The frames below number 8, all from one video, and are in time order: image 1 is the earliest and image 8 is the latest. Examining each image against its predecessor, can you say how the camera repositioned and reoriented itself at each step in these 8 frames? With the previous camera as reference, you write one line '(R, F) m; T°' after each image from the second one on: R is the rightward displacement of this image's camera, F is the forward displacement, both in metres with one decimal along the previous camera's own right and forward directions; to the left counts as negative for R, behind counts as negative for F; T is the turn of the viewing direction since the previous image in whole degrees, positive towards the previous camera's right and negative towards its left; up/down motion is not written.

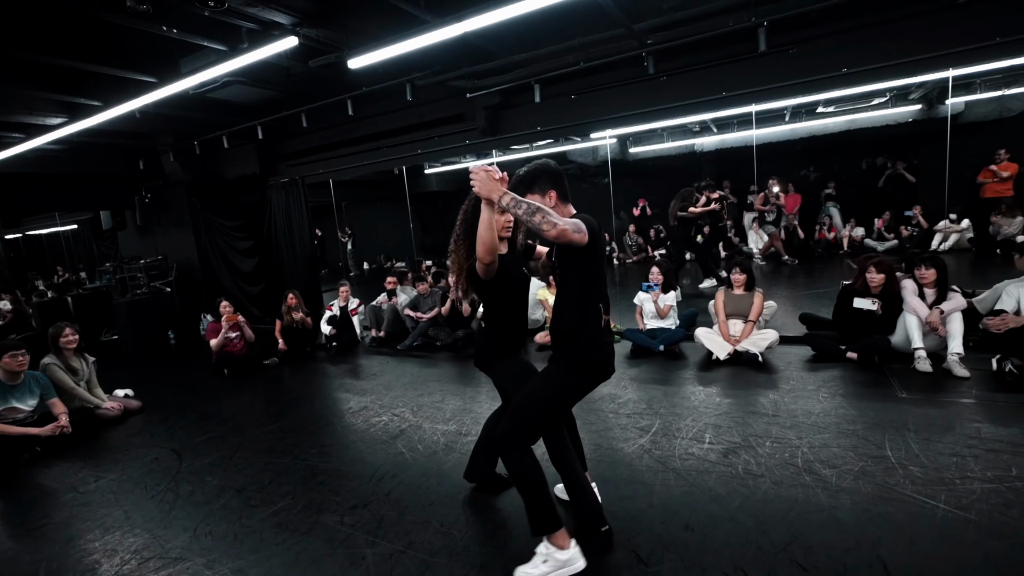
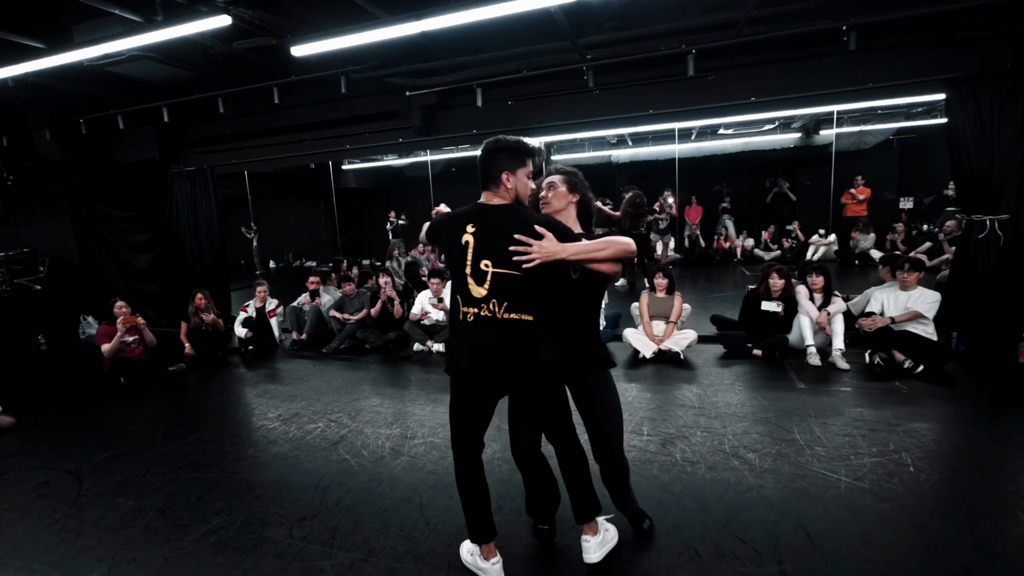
(-0.3, 0.0) m; +10°
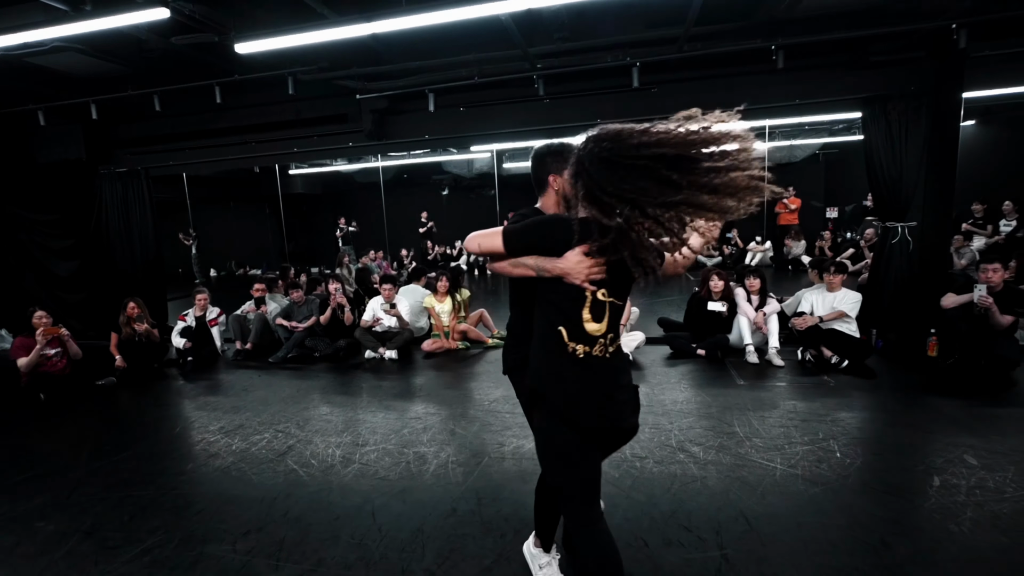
(0.0, 0.0) m; +5°
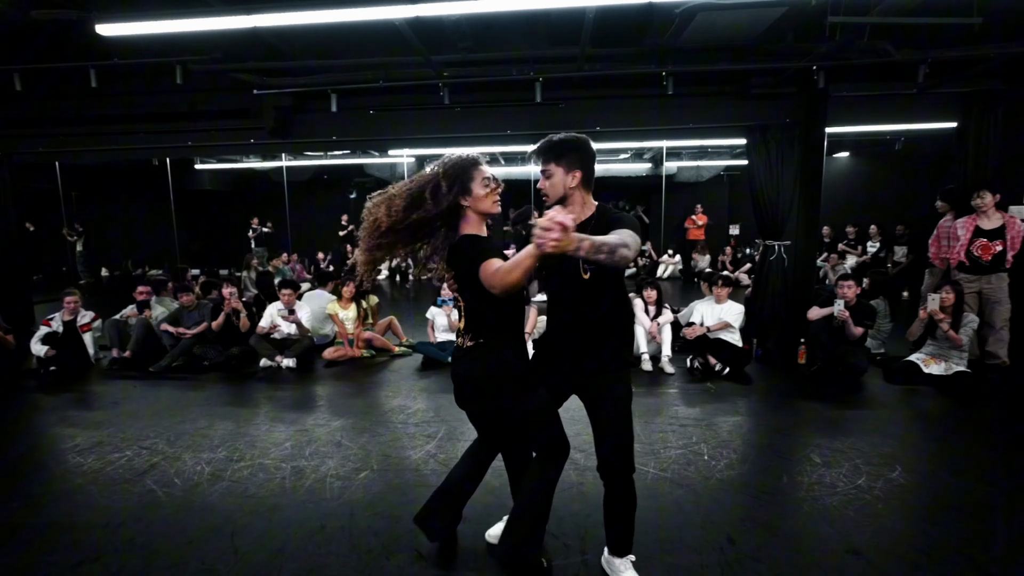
(+0.3, 0.0) m; +8°
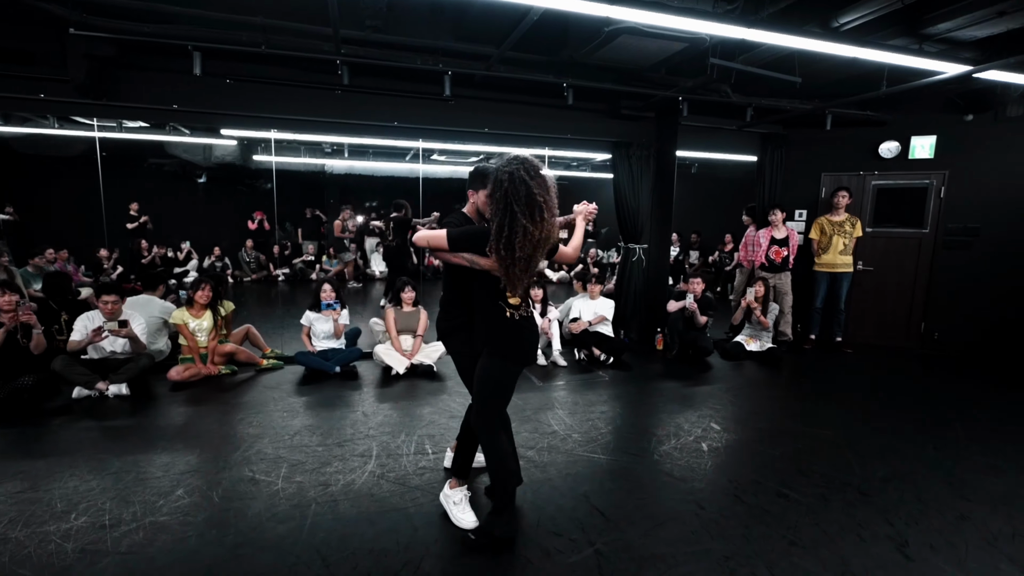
(-0.8, +0.2) m; +22°
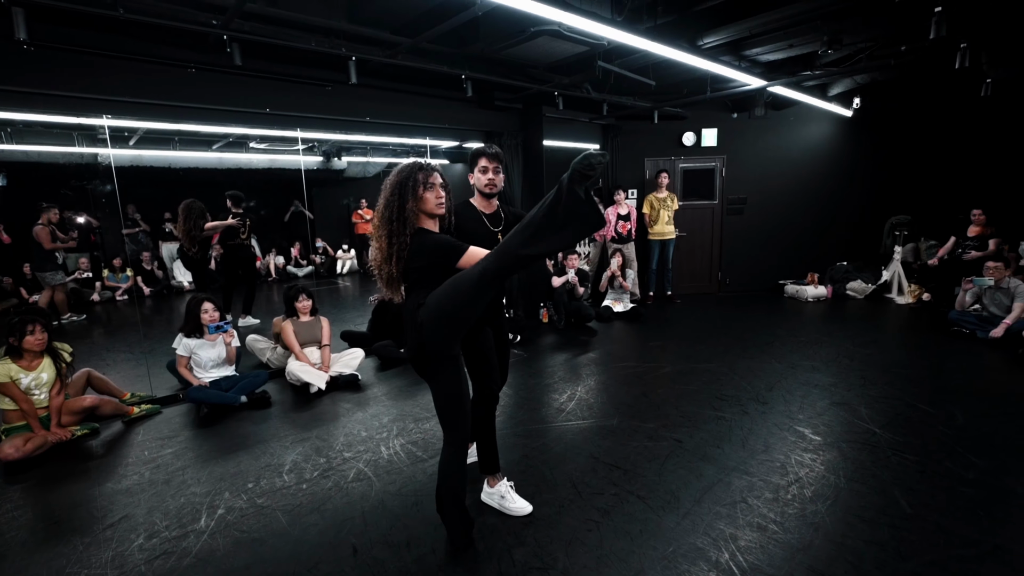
(-1.1, +0.1) m; +23°
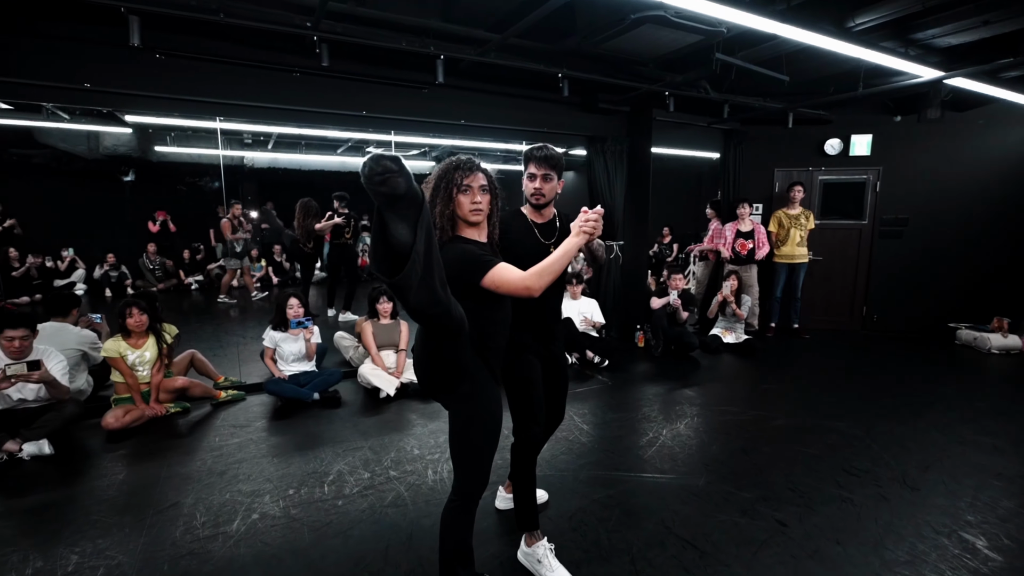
(+0.2, +0.4) m; -13°
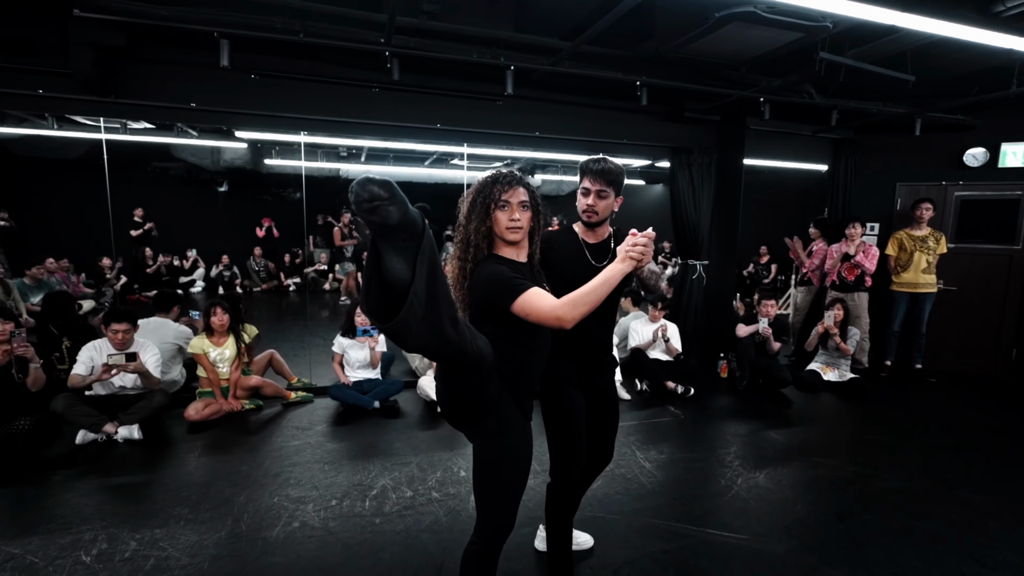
(+0.2, +0.2) m; -10°
